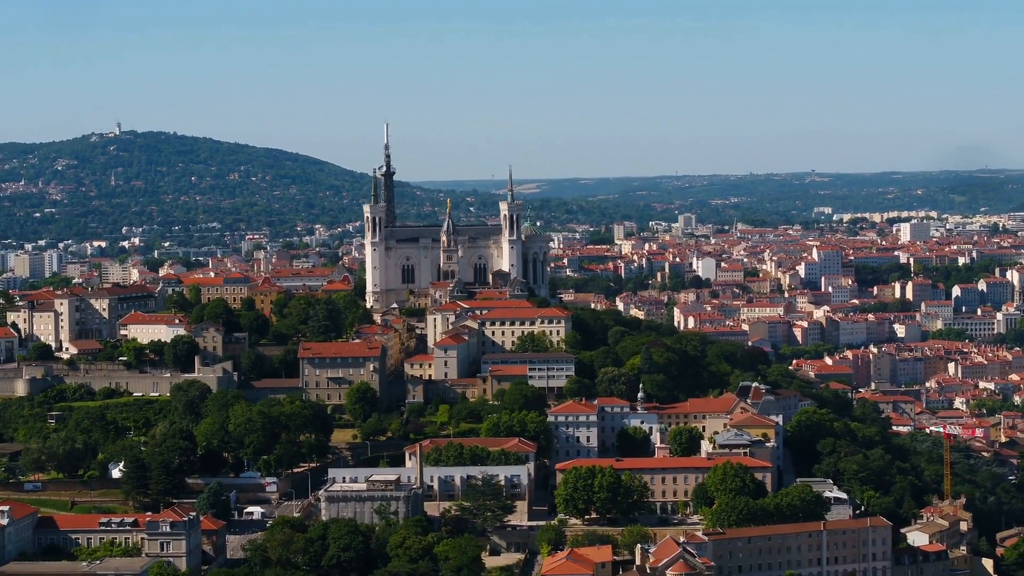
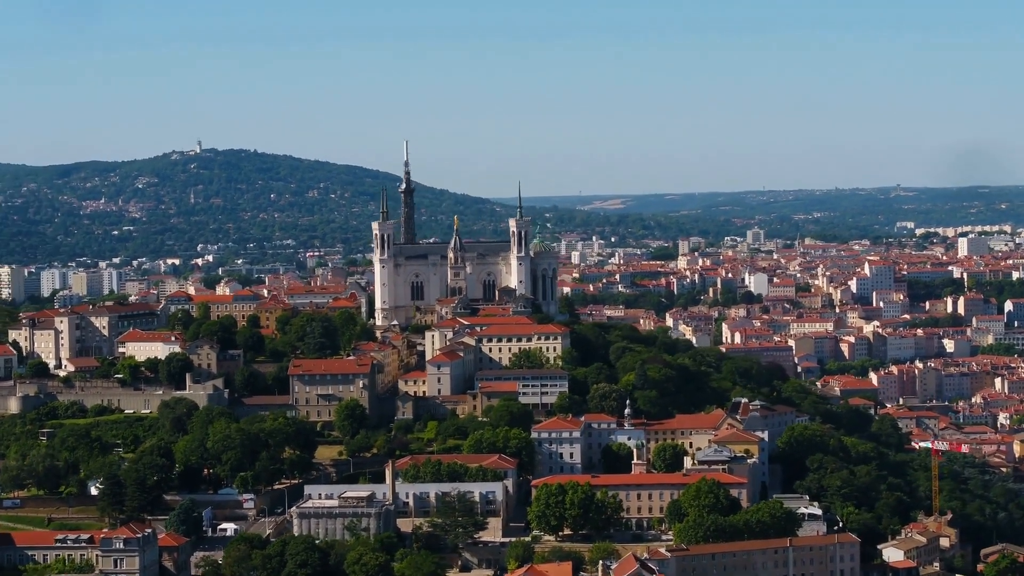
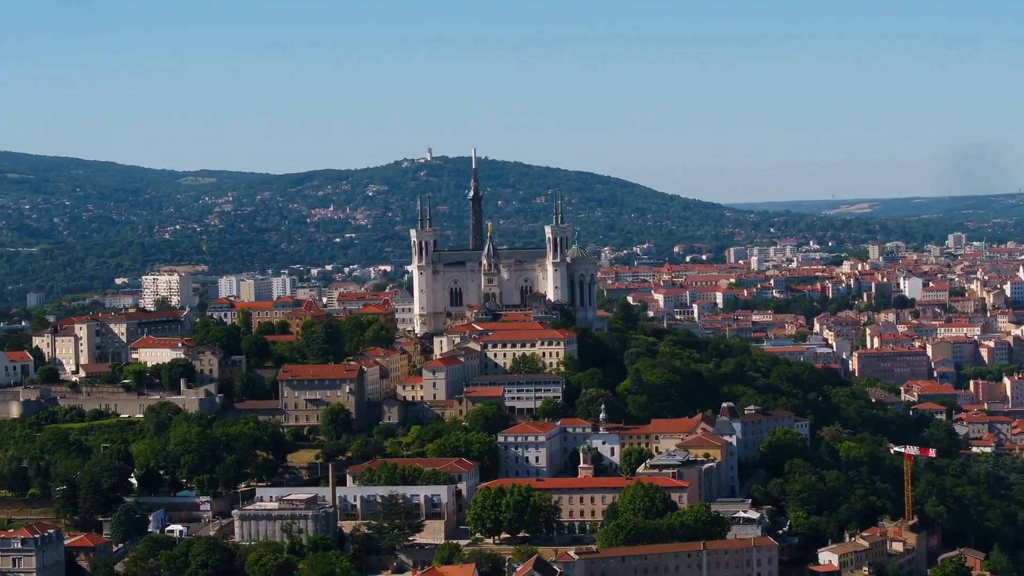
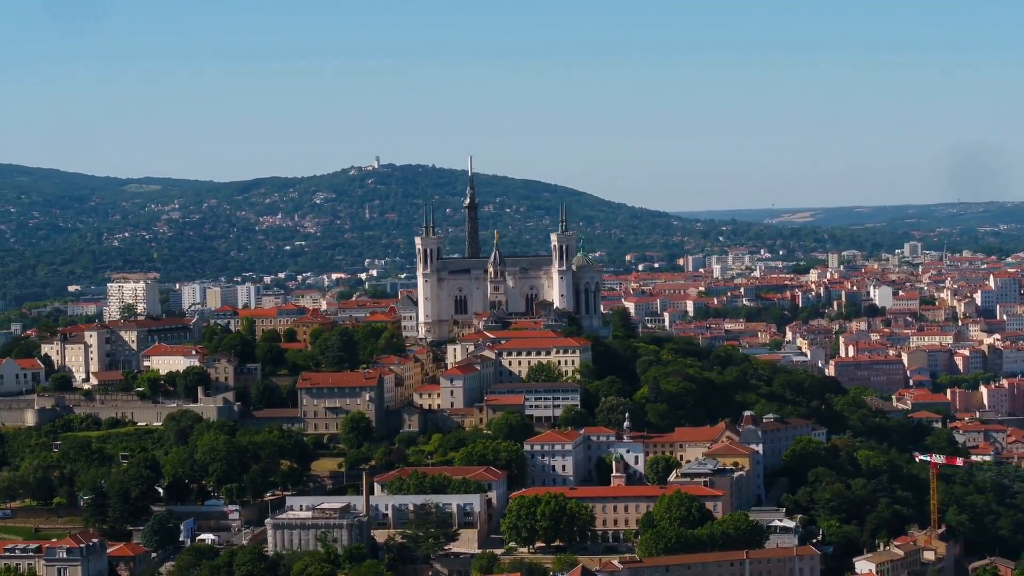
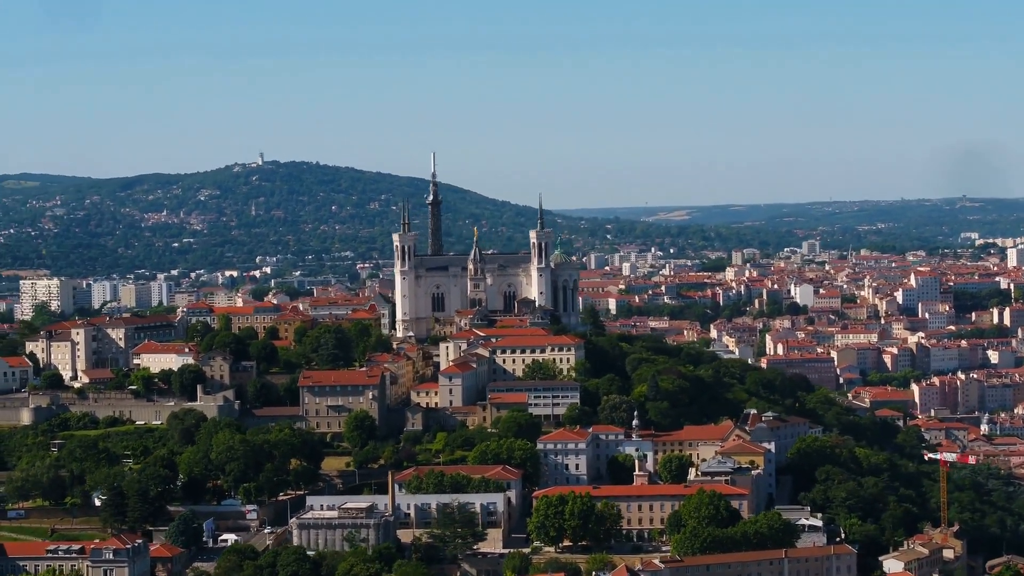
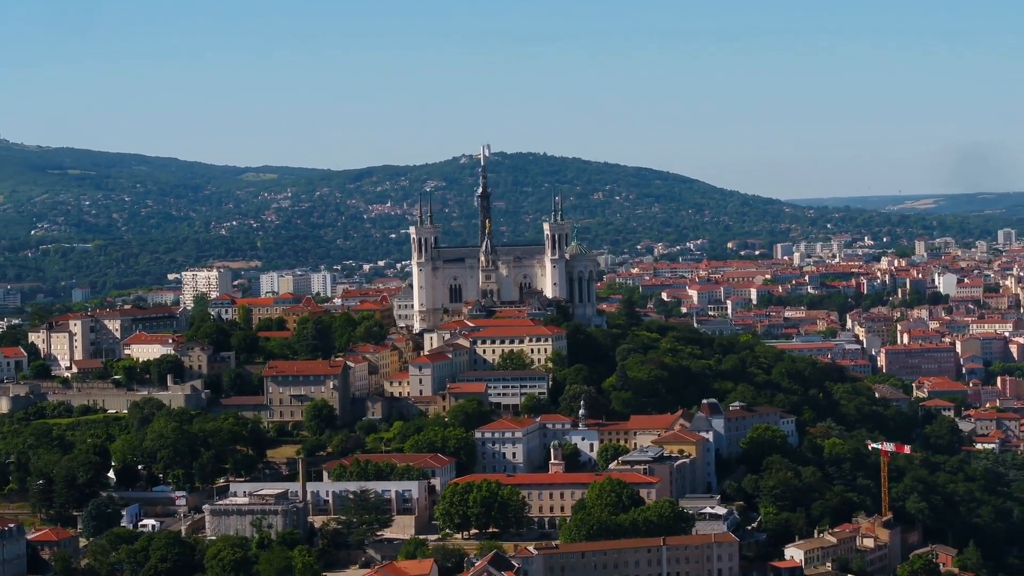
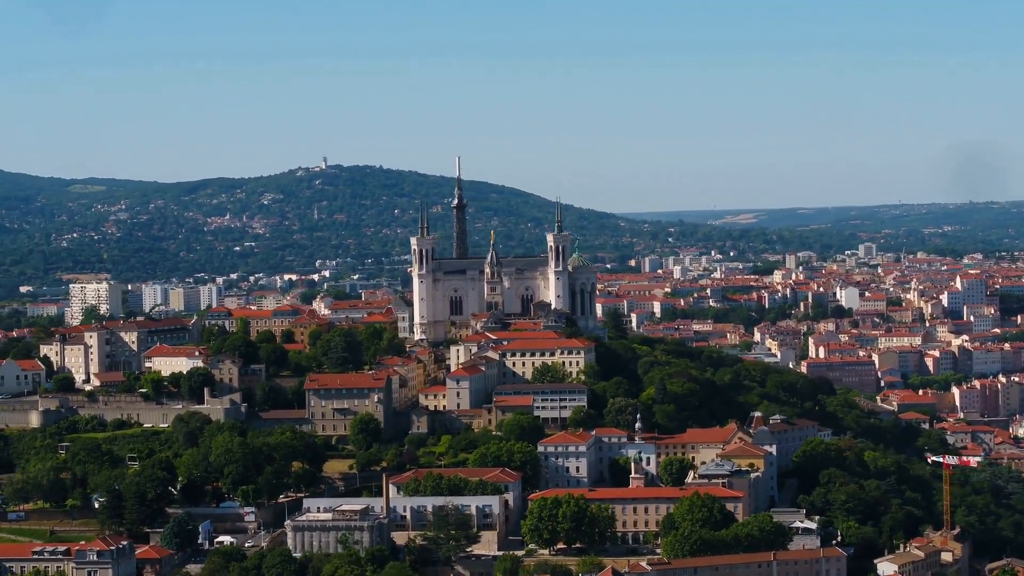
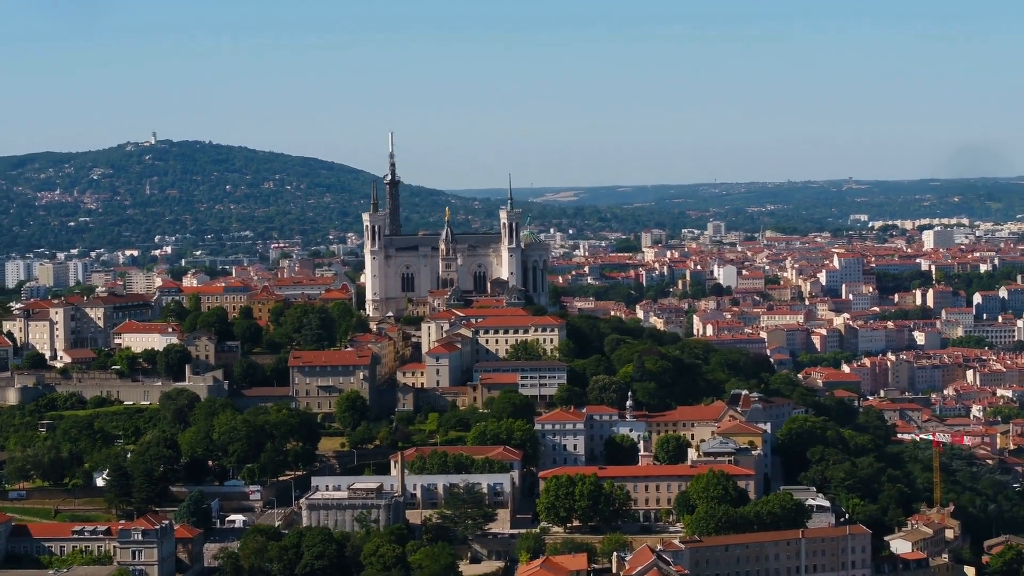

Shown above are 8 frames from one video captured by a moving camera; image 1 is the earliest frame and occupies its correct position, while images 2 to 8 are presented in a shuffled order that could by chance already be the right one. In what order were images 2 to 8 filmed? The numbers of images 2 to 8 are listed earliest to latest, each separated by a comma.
8, 2, 5, 7, 4, 3, 6
